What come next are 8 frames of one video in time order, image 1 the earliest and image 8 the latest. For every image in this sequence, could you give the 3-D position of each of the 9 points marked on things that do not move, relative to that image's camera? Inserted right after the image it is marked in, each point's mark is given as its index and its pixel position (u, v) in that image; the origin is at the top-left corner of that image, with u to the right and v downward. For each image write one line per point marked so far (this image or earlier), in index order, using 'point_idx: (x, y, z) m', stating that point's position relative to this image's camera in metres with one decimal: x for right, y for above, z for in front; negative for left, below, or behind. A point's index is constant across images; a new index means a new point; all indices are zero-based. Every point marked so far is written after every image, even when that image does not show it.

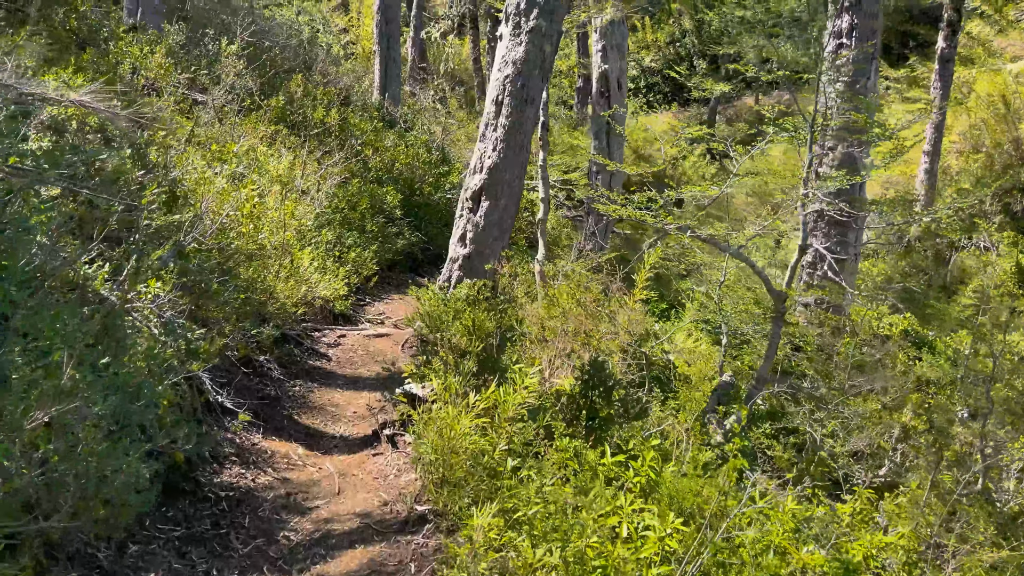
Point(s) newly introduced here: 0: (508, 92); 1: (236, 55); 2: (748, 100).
0: (0.0, +0.9, +4.0) m
1: (-2.7, +2.3, +8.0) m
2: (+5.5, +4.4, +19.3) m
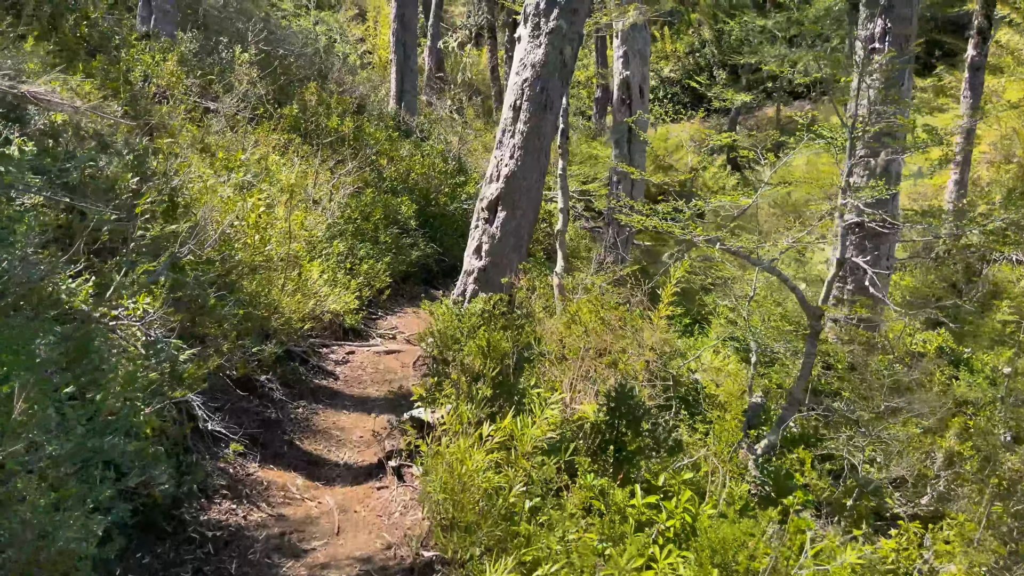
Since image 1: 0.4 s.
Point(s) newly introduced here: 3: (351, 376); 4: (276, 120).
0: (+0.1, +0.9, +3.8) m
1: (-2.5, +2.1, +7.9) m
2: (+5.9, +4.1, +19.1) m
3: (-0.7, -0.4, +3.6) m
4: (-2.0, +1.5, +7.2) m
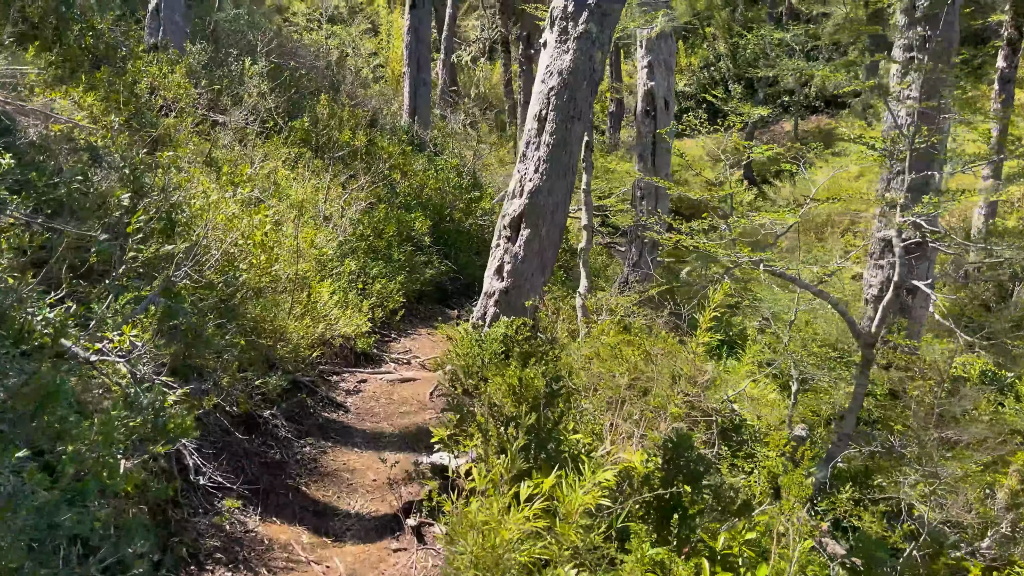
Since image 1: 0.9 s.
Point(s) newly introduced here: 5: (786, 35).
0: (+0.2, +0.8, +3.5) m
1: (-2.3, +2.0, +7.7) m
2: (+6.2, +3.7, +18.8) m
3: (-0.6, -0.5, +3.4) m
4: (-1.9, +1.3, +6.9) m
5: (+5.4, +5.0, +16.2) m
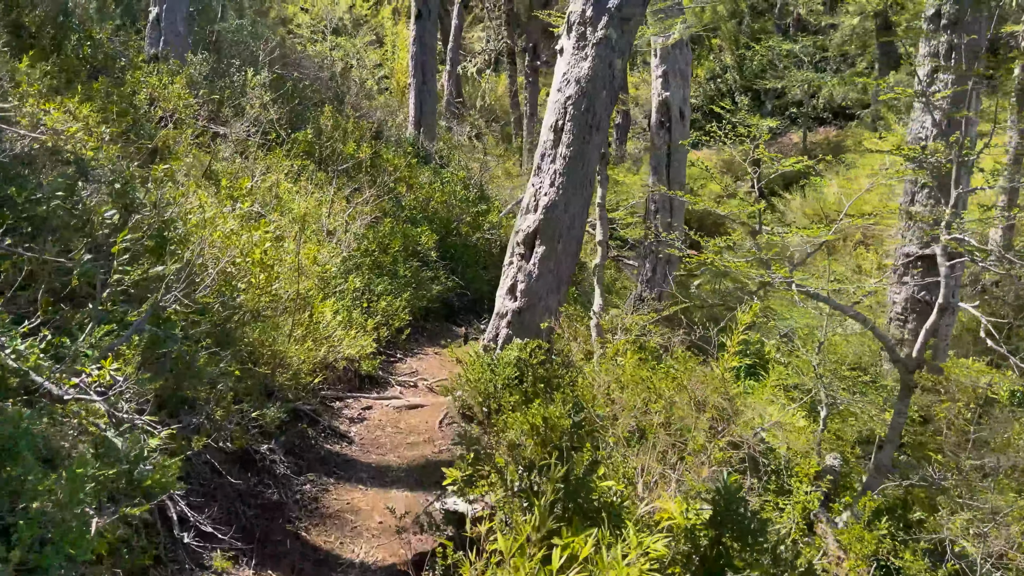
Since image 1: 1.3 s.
0: (+0.2, +0.7, +3.3) m
1: (-2.3, +1.8, +7.5) m
2: (+6.4, +3.4, +18.6) m
3: (-0.5, -0.6, +3.1) m
4: (-1.8, +1.2, +6.8) m
5: (+5.5, +4.7, +16.0) m
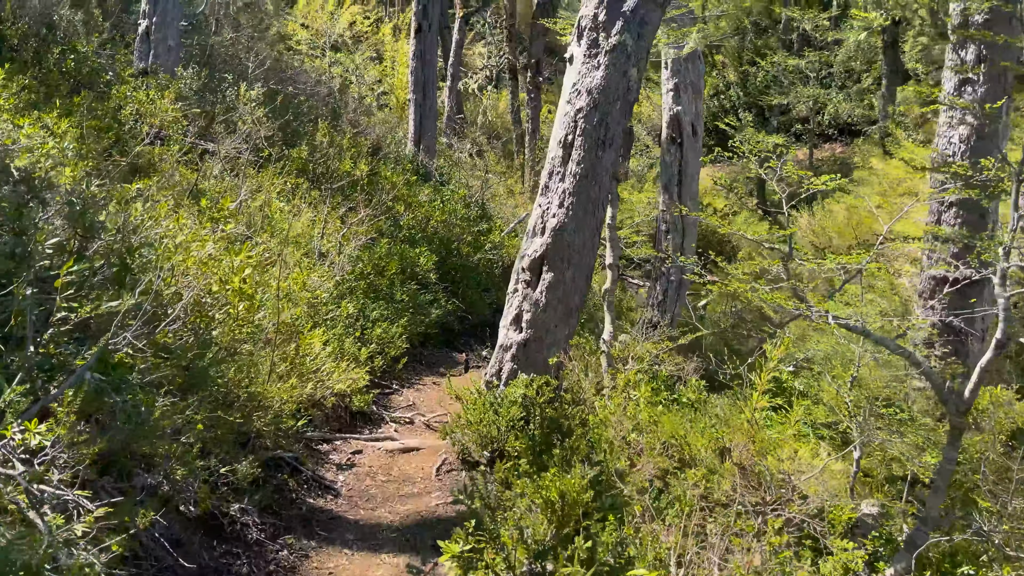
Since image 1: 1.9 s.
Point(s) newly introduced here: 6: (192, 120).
0: (+0.3, +0.6, +3.0) m
1: (-2.2, +1.6, +7.2) m
2: (+6.4, +3.0, +18.3) m
3: (-0.5, -0.7, +2.8) m
4: (-1.8, +1.0, +6.5) m
5: (+5.5, +4.3, +15.8) m
6: (-2.5, +1.3, +6.5) m
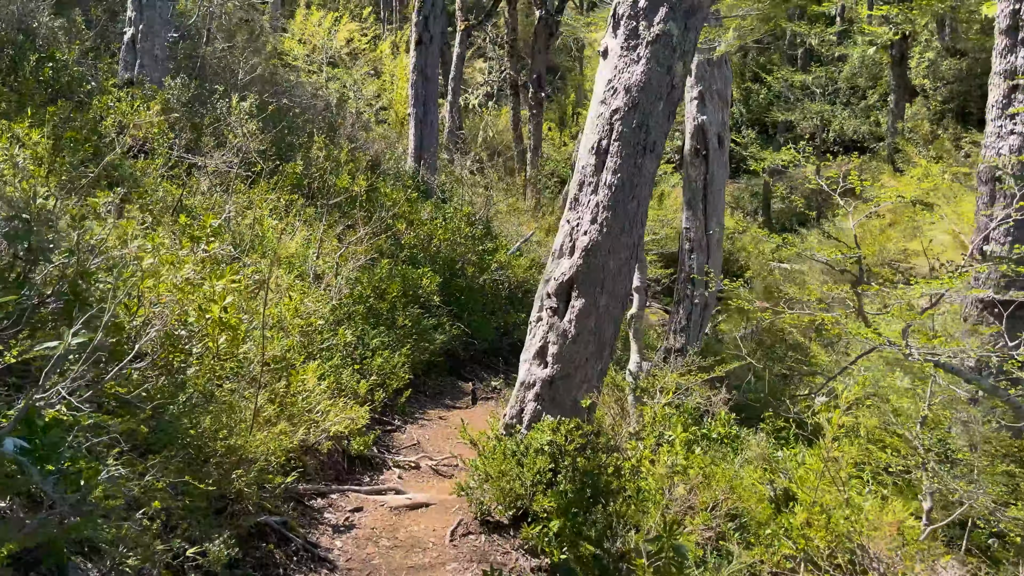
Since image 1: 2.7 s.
0: (+0.3, +0.5, +2.6) m
1: (-2.2, +1.4, +6.8) m
2: (+6.4, +2.6, +18.0) m
3: (-0.4, -0.8, +2.4) m
4: (-1.7, +0.8, +6.1) m
5: (+5.5, +4.0, +15.5) m
6: (-2.4, +1.1, +6.1) m
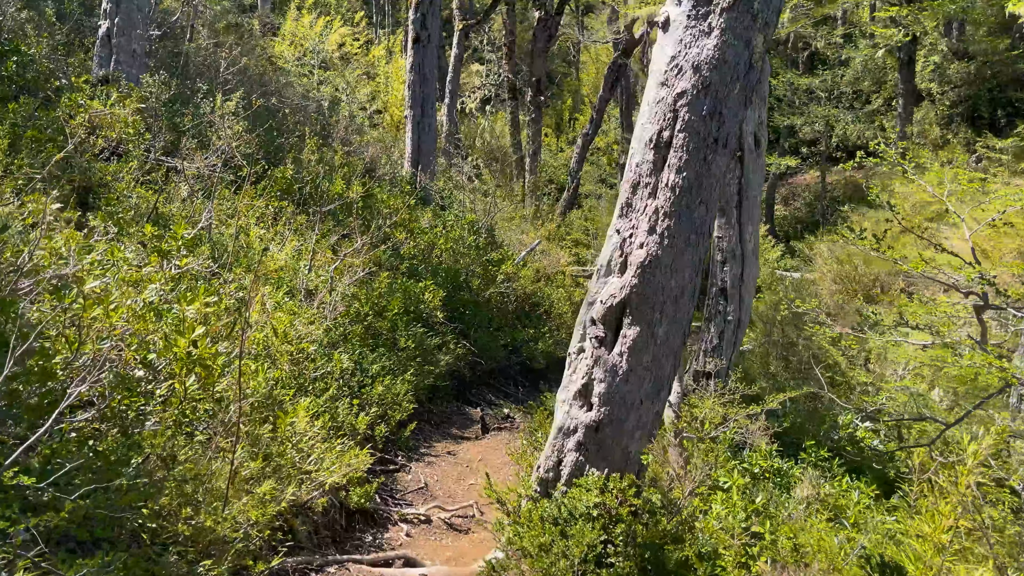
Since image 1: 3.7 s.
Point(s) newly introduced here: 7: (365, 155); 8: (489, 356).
0: (+0.4, +0.4, +2.1) m
1: (-2.1, +1.3, +6.3) m
2: (+6.3, +2.4, +17.6) m
3: (-0.3, -0.8, +1.9) m
4: (-1.7, +0.7, +5.5) m
5: (+5.5, +3.8, +15.1) m
6: (-2.4, +1.0, +5.5) m
7: (-1.4, +1.3, +8.1) m
8: (-0.2, -0.5, +5.6) m
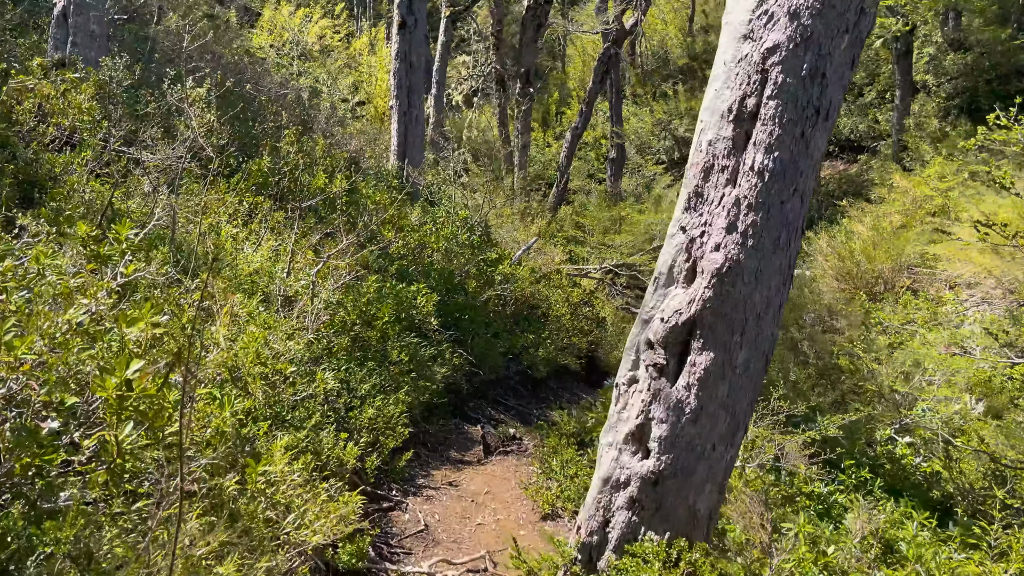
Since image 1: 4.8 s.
0: (+0.5, +0.4, +1.6) m
1: (-2.1, +1.3, +5.7) m
2: (+6.1, +2.5, +17.2) m
3: (-0.3, -0.9, +1.3) m
4: (-1.7, +0.7, +5.0) m
5: (+5.3, +3.9, +14.7) m
6: (-2.4, +1.0, +5.0) m
7: (-1.5, +1.3, +7.6) m
8: (-0.1, -0.5, +5.1) m
